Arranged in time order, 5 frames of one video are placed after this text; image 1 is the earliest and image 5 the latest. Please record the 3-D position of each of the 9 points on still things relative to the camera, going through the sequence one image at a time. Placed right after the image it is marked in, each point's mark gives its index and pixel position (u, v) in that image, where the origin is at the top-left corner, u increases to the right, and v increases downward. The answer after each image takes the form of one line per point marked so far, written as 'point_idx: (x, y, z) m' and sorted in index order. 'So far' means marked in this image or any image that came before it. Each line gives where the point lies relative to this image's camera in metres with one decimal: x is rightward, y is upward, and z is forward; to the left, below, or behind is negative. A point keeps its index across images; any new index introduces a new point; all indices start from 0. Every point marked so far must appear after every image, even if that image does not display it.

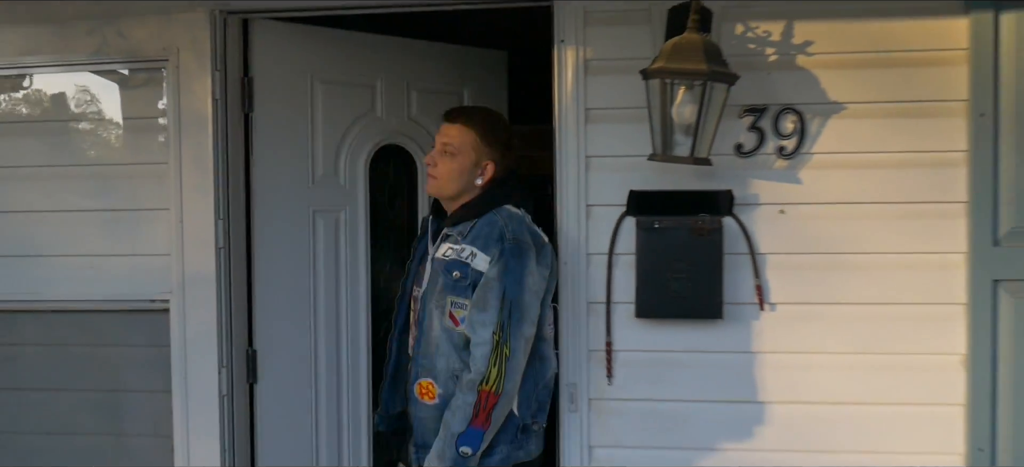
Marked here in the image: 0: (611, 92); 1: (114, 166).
0: (+0.2, +0.3, +1.9) m
1: (-0.9, +0.2, +2.1) m
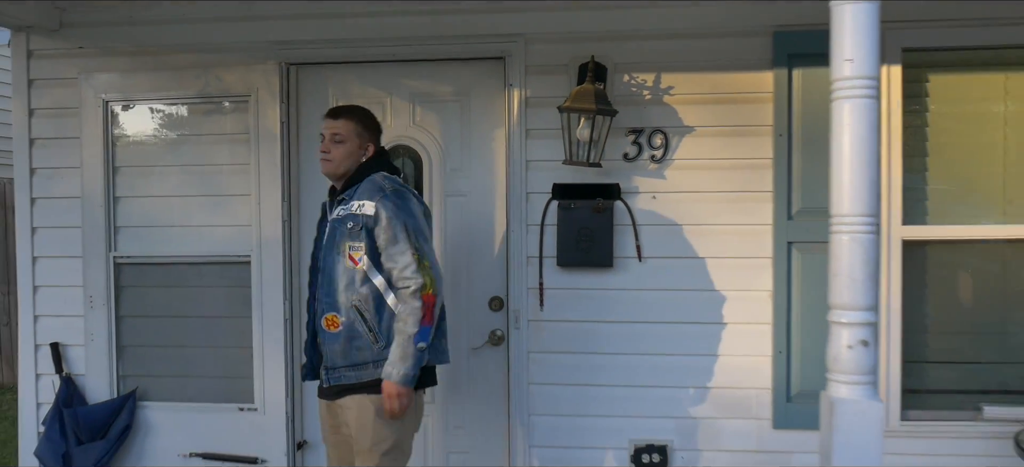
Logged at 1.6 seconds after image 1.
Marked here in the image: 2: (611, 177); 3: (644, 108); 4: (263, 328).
0: (+0.1, +0.4, +2.8) m
1: (-1.0, +0.2, +3.0) m
2: (+0.3, +0.2, +2.8) m
3: (+0.4, +0.4, +2.8) m
4: (-0.8, -0.3, +3.0) m
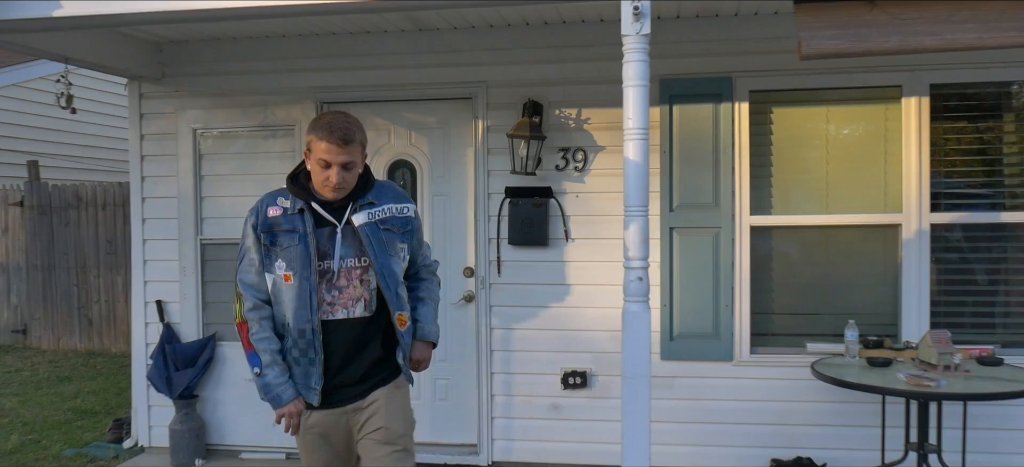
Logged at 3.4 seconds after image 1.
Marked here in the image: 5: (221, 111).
0: (-0.1, +0.4, +4.0) m
1: (-1.2, +0.3, +4.3) m
2: (+0.2, +0.2, +4.0) m
3: (+0.3, +0.4, +4.0) m
4: (-1.0, -0.3, +4.2) m
5: (-1.4, +0.6, +4.3) m
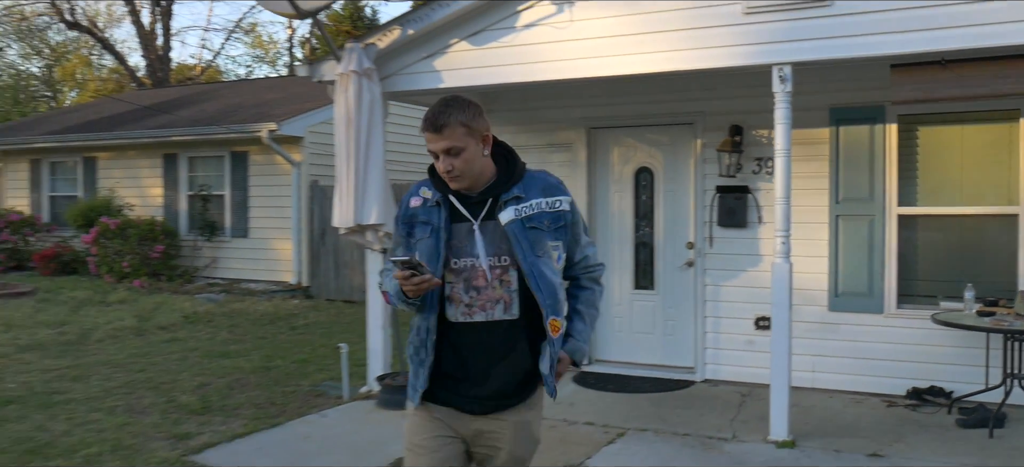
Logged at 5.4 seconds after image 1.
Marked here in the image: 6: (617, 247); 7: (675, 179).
0: (+1.3, +0.5, +5.7) m
1: (+0.3, +0.4, +6.3) m
2: (+1.5, +0.3, +5.7) m
3: (+1.6, +0.5, +5.6) m
4: (+0.4, -0.2, +6.2) m
5: (+0.1, +0.7, +6.4) m
6: (+0.7, -0.1, +6.2) m
7: (+1.1, +0.4, +5.9) m
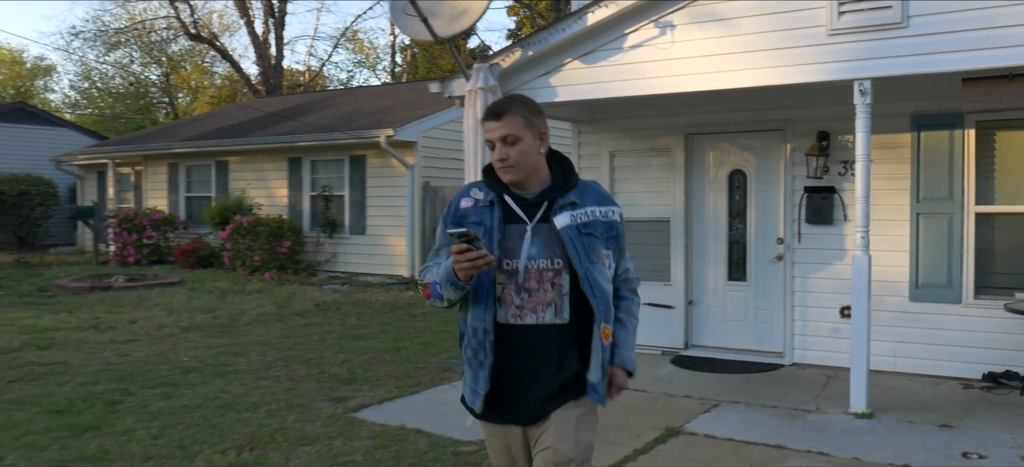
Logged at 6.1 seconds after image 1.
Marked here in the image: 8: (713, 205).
0: (+2.0, +0.5, +6.3) m
1: (+1.1, +0.4, +7.0) m
2: (+2.2, +0.3, +6.2) m
3: (+2.3, +0.6, +6.1) m
4: (+1.2, -0.1, +6.8) m
5: (+0.9, +0.7, +7.1) m
6: (+1.5, -0.1, +6.8) m
7: (+1.8, +0.4, +6.5) m
8: (+1.5, +0.2, +6.7) m
